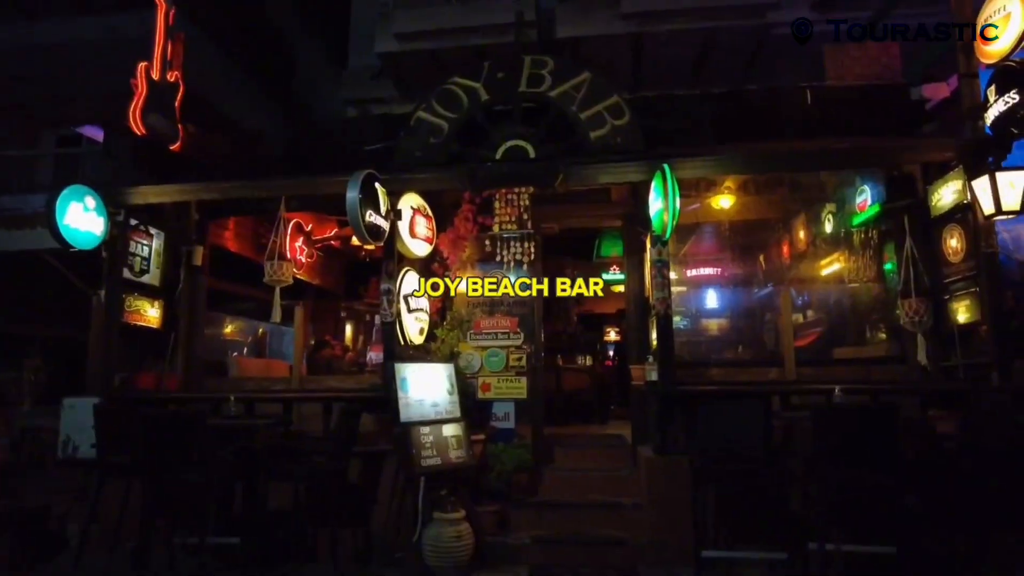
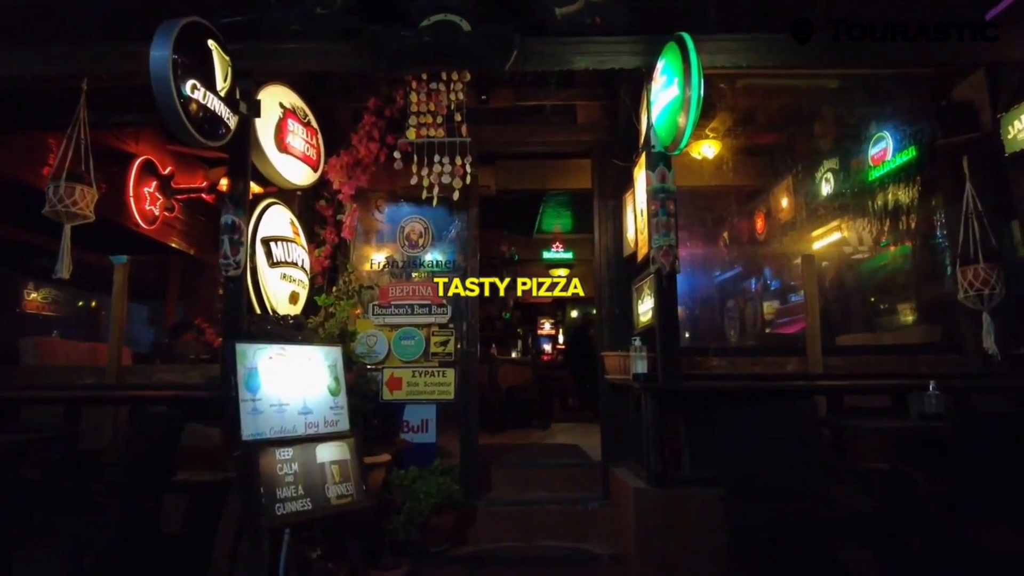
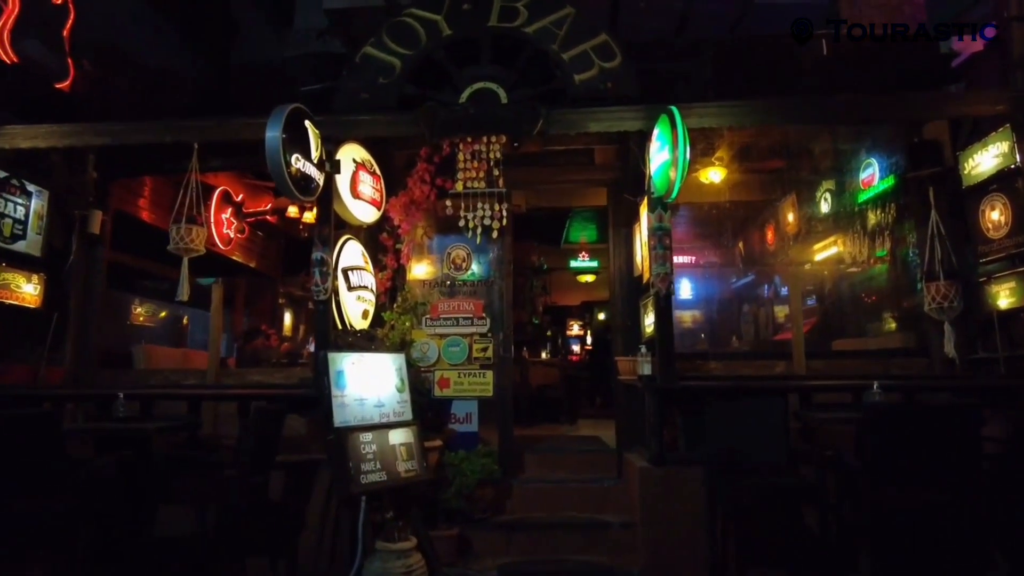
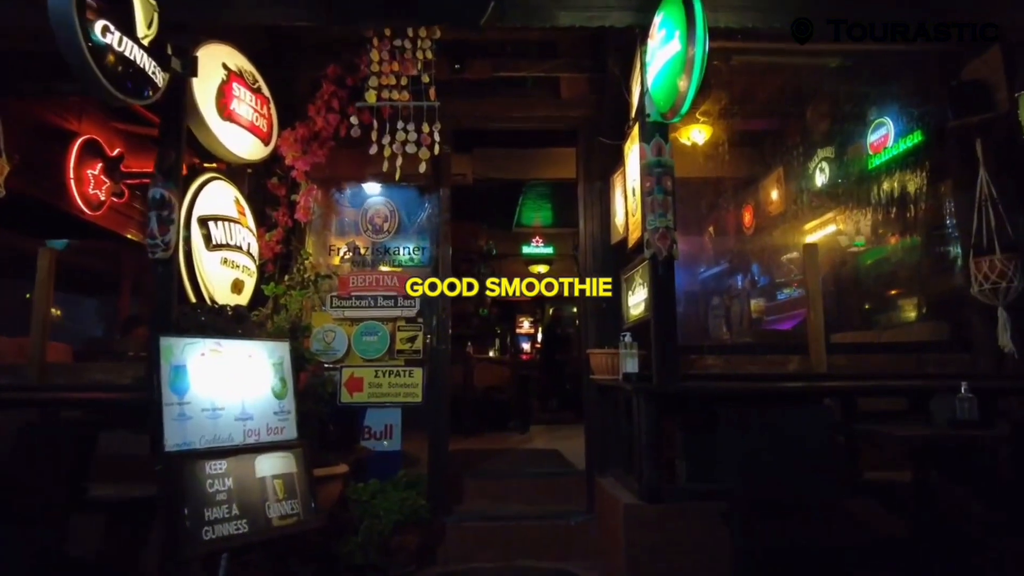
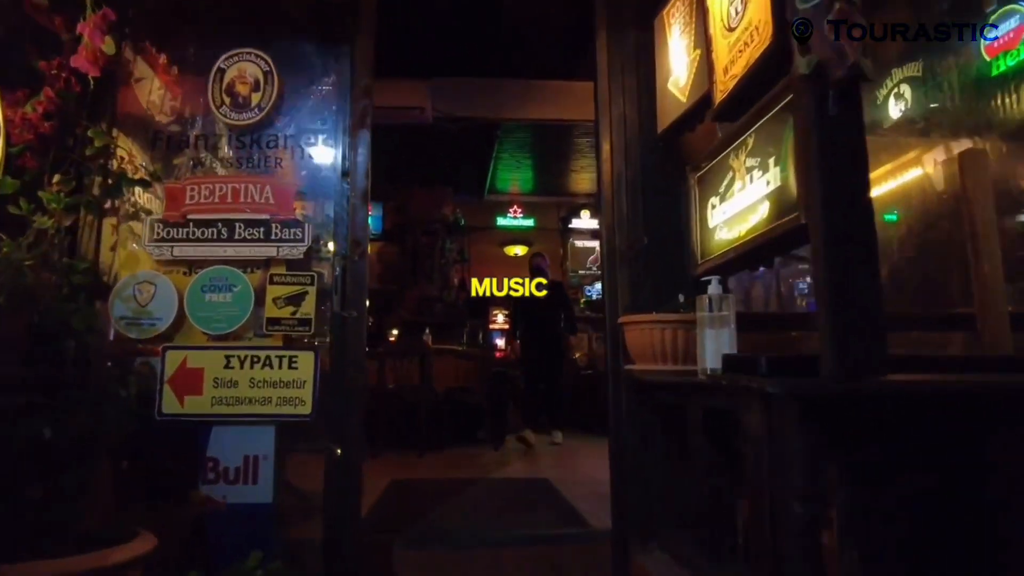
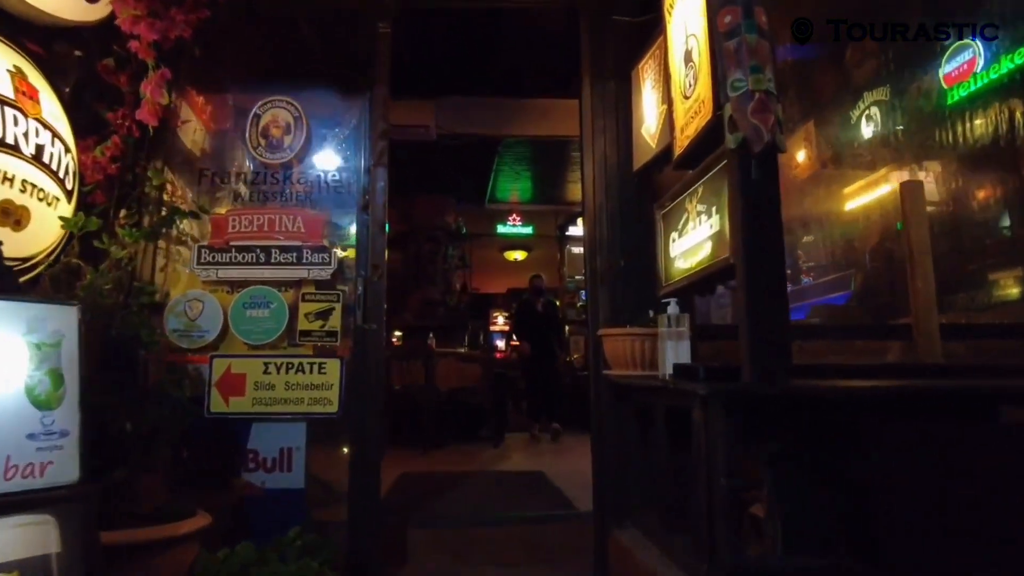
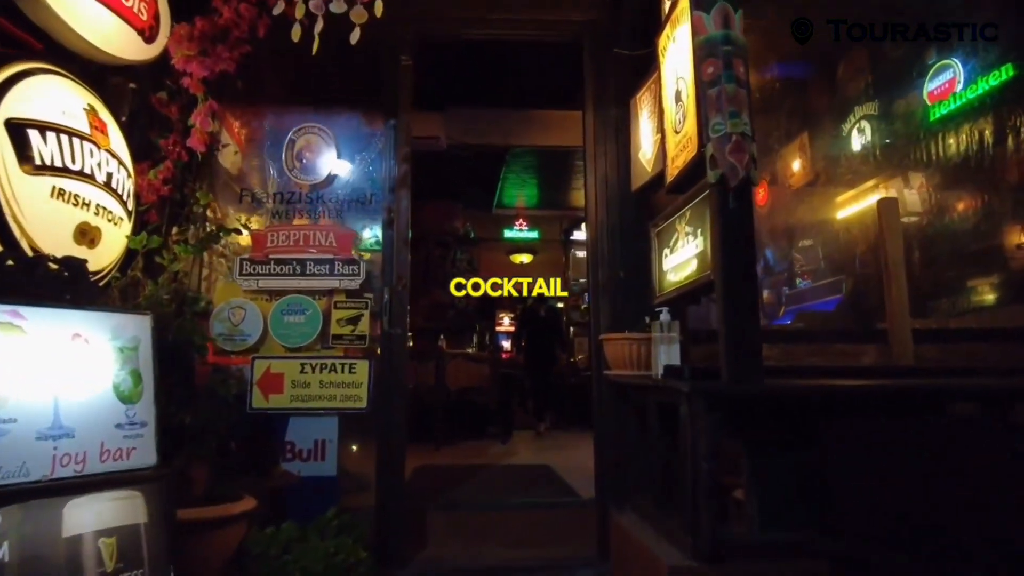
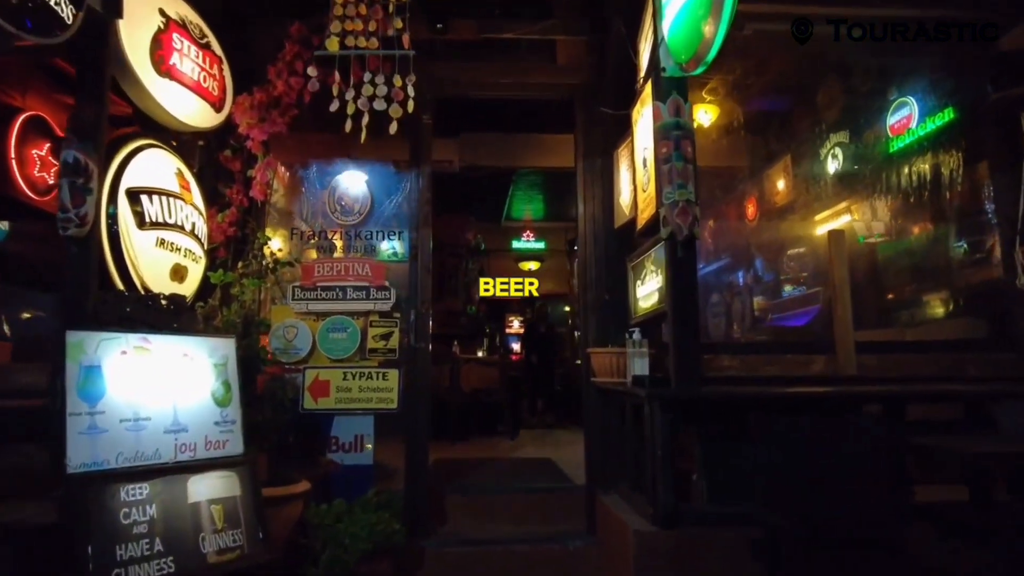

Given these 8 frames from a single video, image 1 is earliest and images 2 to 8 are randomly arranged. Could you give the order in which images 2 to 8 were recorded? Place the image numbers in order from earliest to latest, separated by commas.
3, 2, 4, 8, 7, 6, 5
